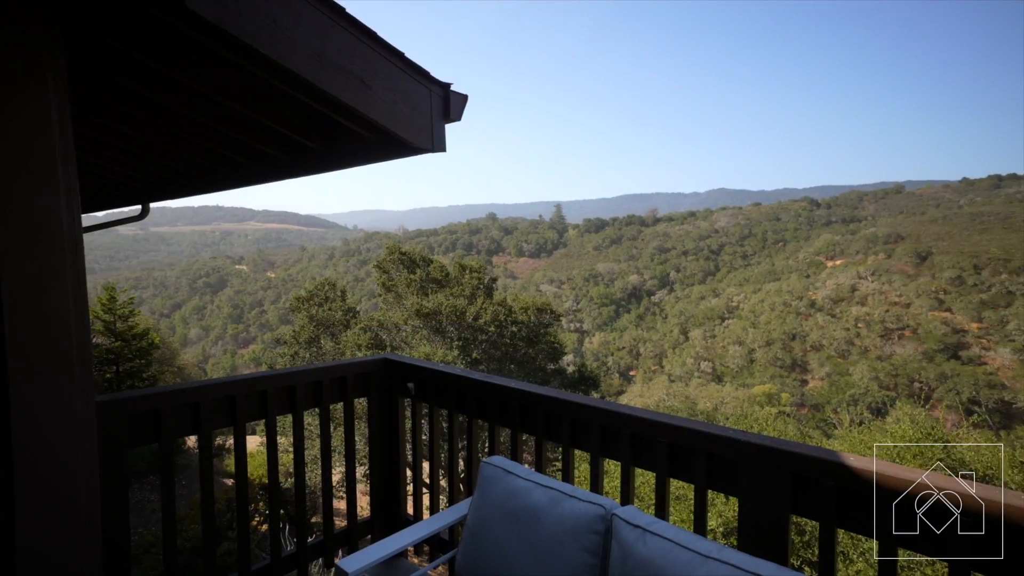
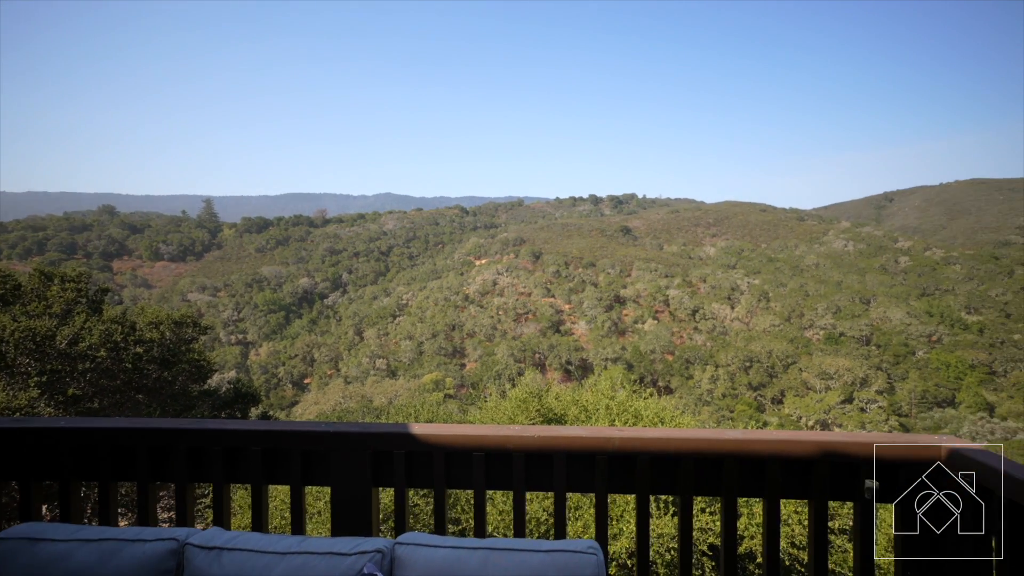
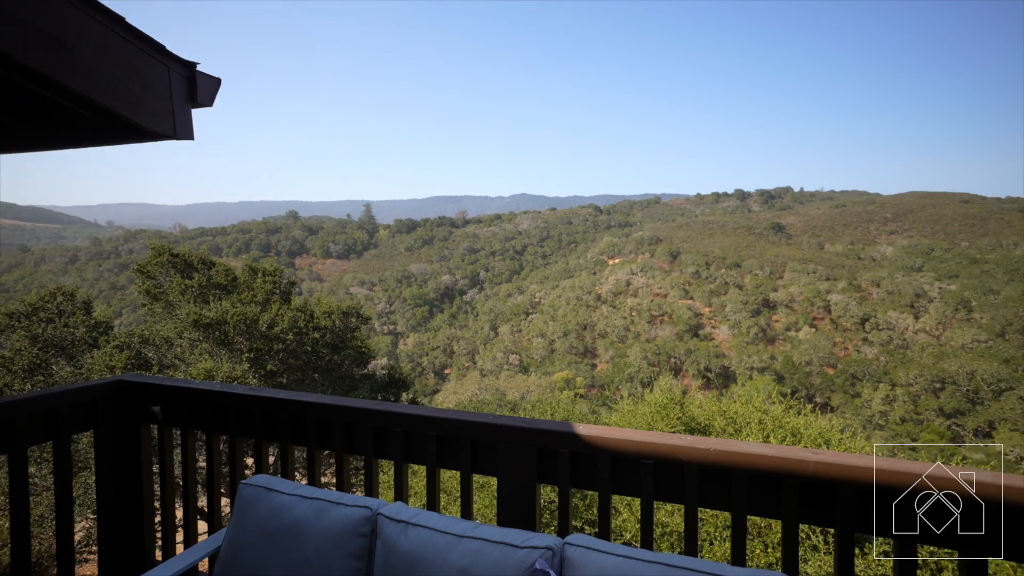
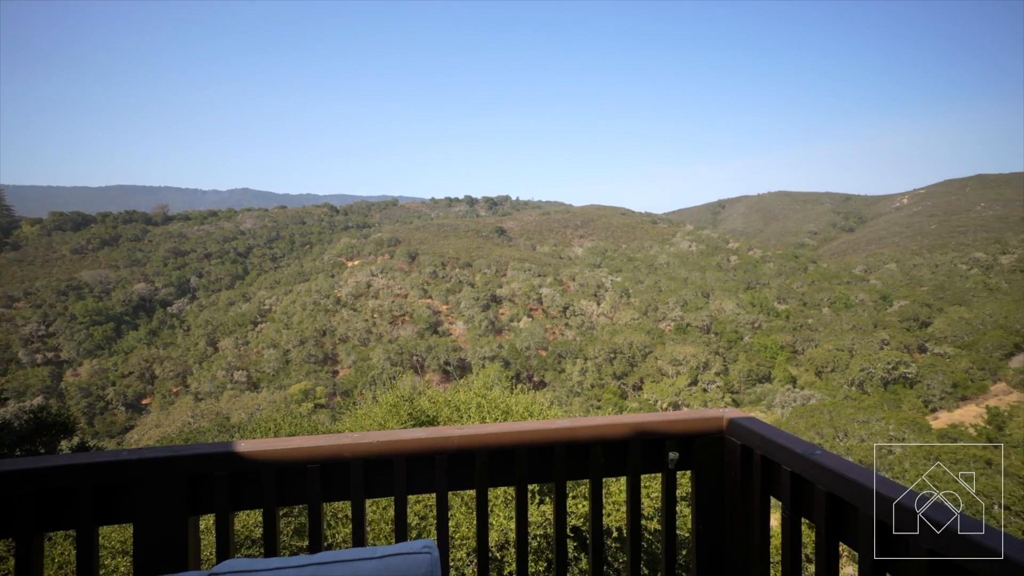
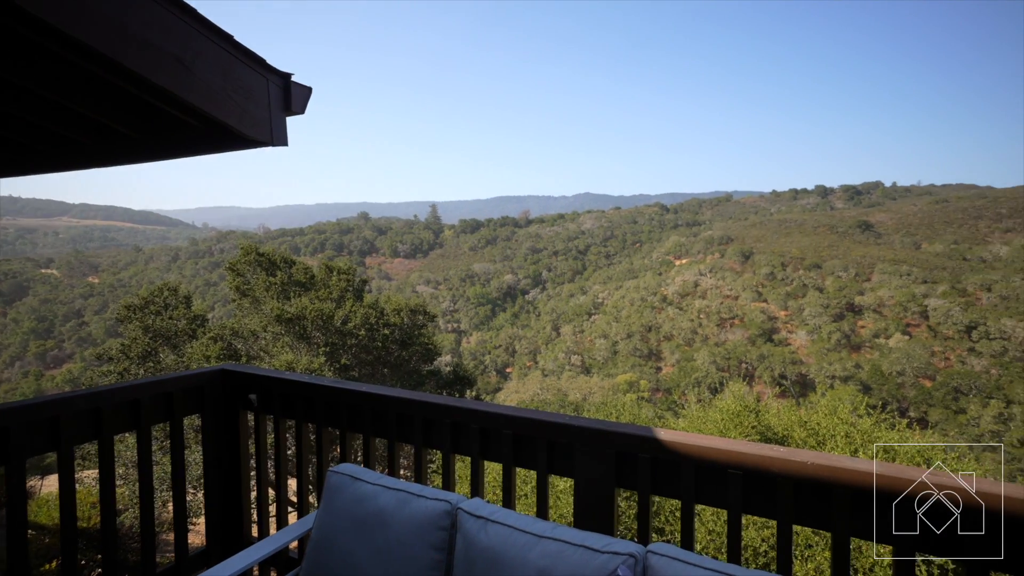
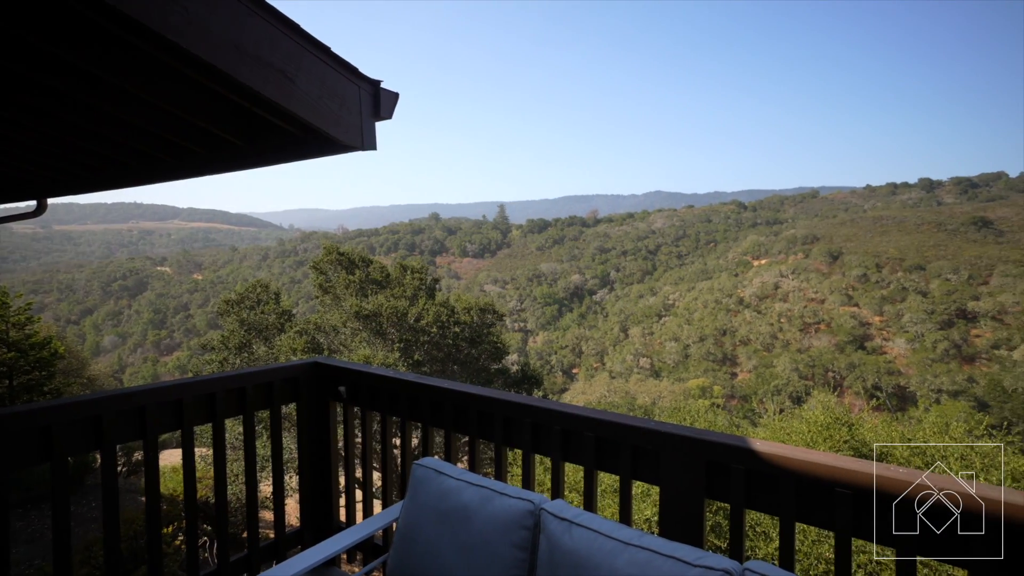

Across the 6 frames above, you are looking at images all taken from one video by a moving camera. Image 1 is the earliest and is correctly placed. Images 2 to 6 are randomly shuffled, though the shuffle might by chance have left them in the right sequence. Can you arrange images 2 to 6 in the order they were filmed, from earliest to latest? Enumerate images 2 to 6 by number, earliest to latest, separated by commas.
6, 5, 3, 2, 4
